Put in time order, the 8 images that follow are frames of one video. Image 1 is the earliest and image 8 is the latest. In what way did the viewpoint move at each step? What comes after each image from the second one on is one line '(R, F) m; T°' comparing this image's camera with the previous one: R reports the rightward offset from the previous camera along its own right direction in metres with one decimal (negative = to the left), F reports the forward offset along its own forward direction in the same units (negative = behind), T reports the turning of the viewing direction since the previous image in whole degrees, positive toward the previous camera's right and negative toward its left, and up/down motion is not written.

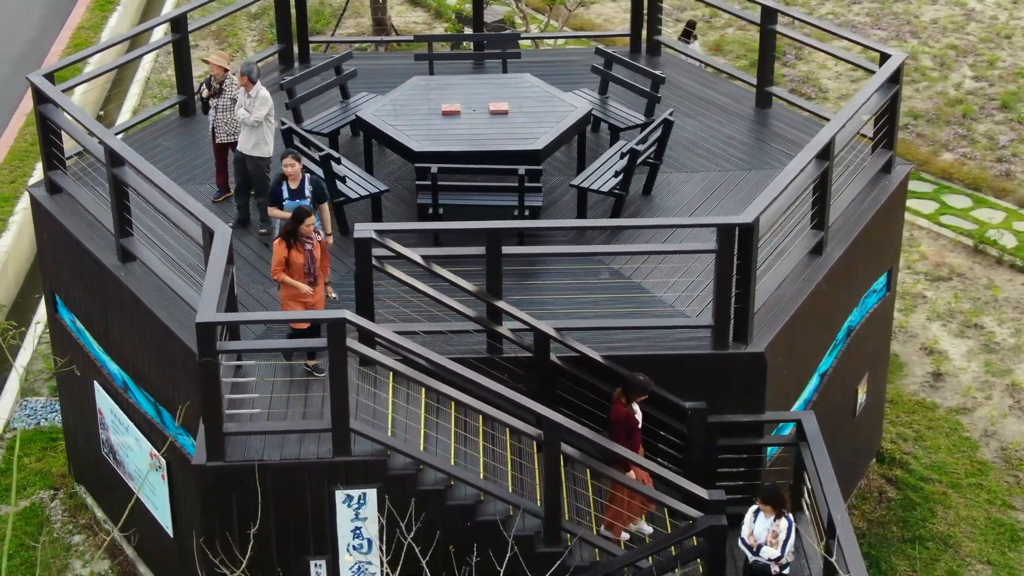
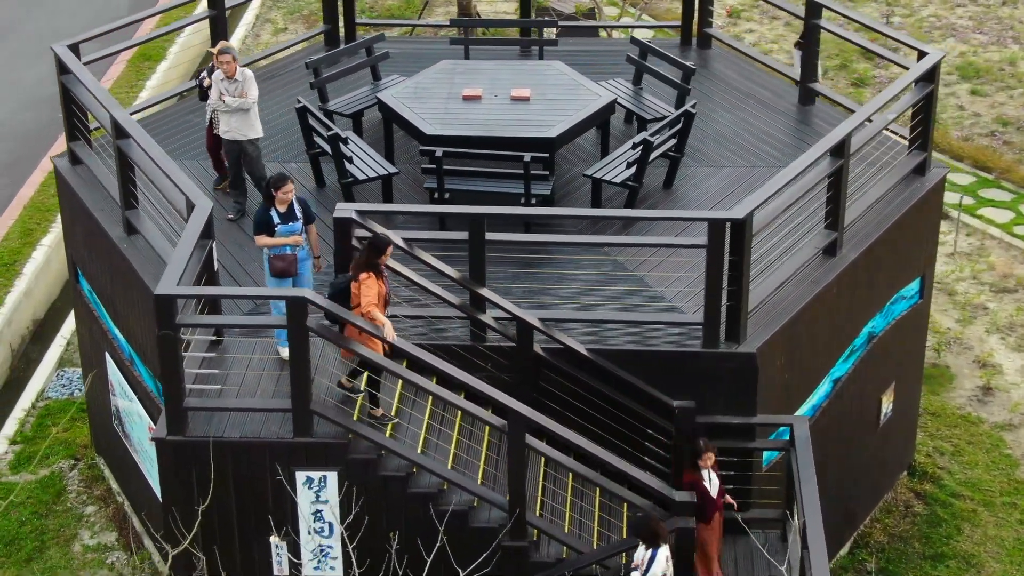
(+0.6, +0.2) m; -4°
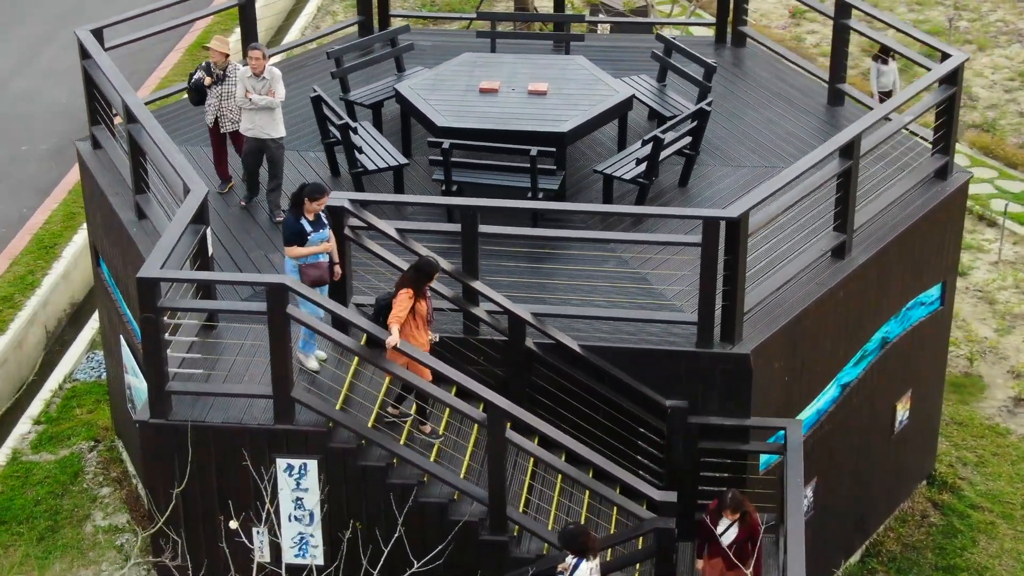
(+0.4, +0.1) m; -3°
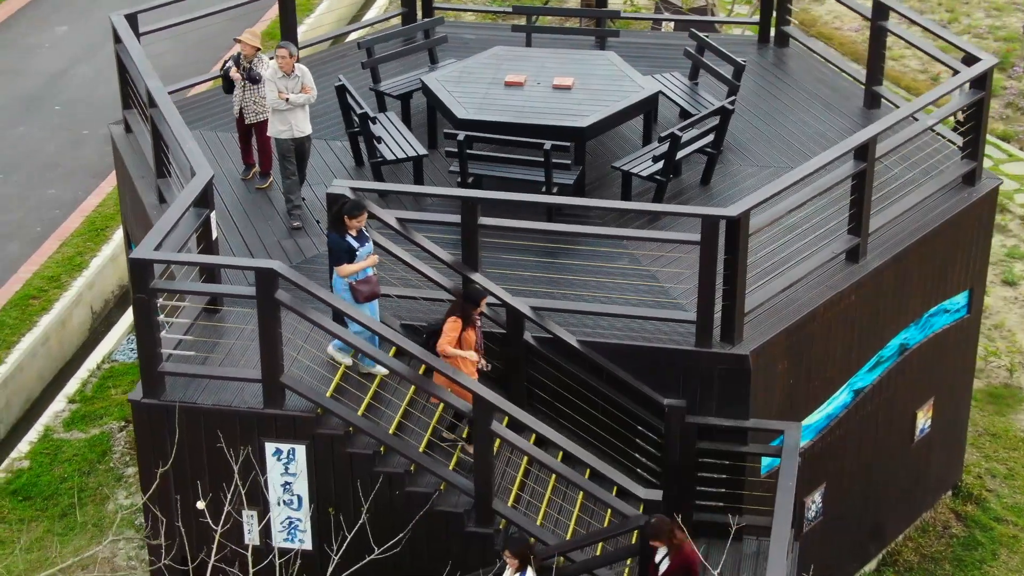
(+0.4, 0.0) m; -3°
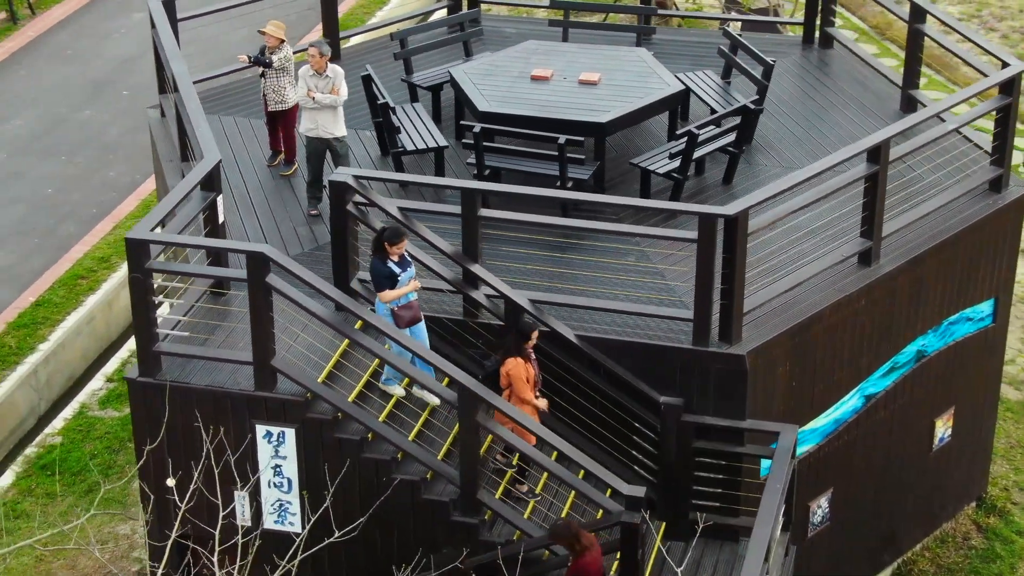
(+0.4, 0.0) m; -3°
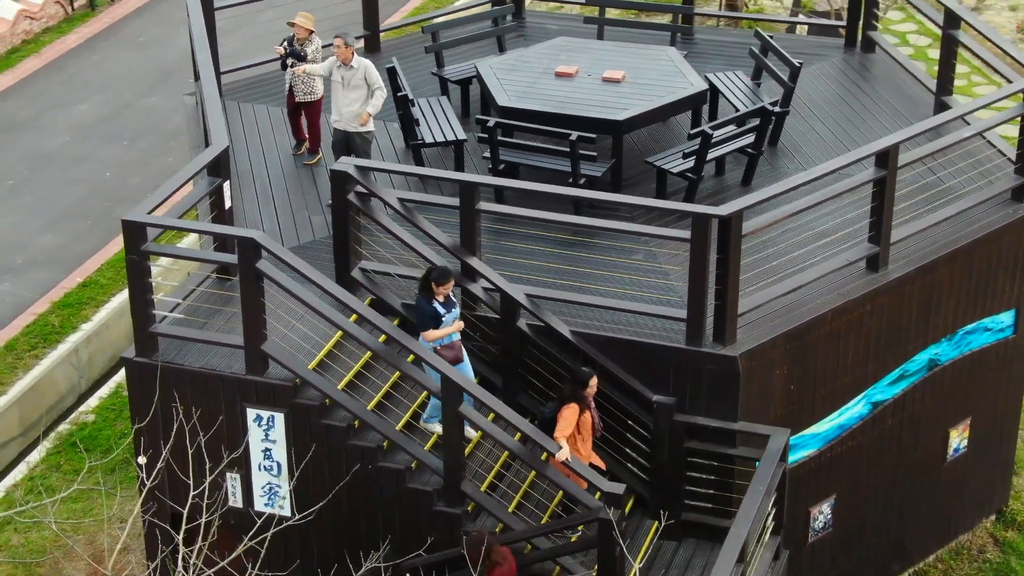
(+0.4, 0.0) m; -3°
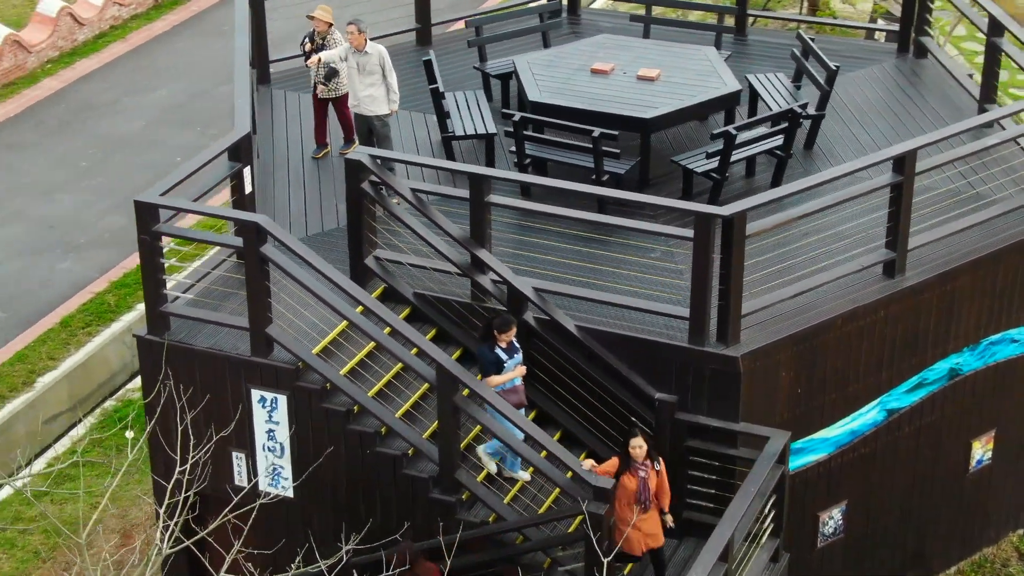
(+0.5, -0.1) m; -4°
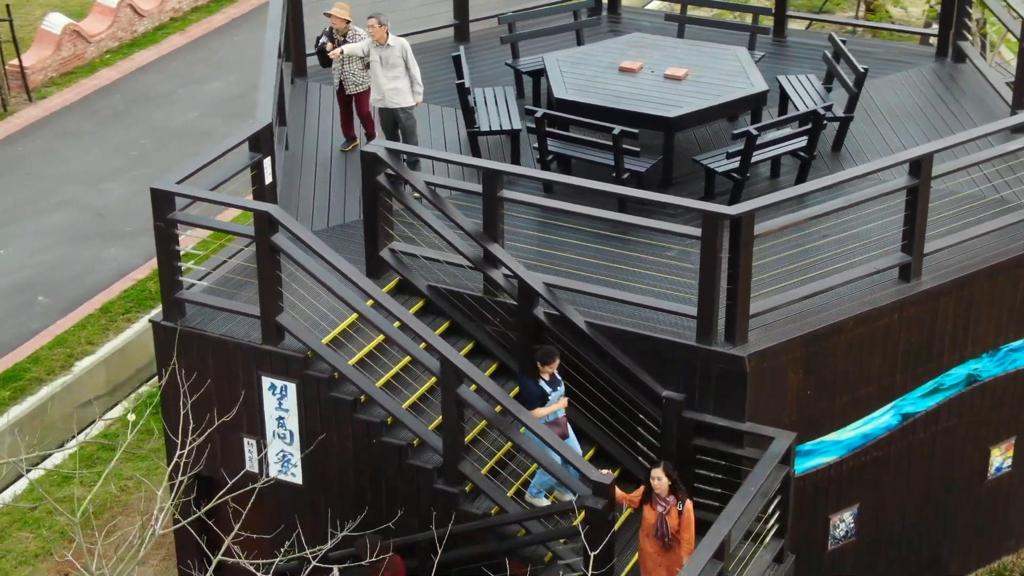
(+0.3, -0.1) m; -3°
